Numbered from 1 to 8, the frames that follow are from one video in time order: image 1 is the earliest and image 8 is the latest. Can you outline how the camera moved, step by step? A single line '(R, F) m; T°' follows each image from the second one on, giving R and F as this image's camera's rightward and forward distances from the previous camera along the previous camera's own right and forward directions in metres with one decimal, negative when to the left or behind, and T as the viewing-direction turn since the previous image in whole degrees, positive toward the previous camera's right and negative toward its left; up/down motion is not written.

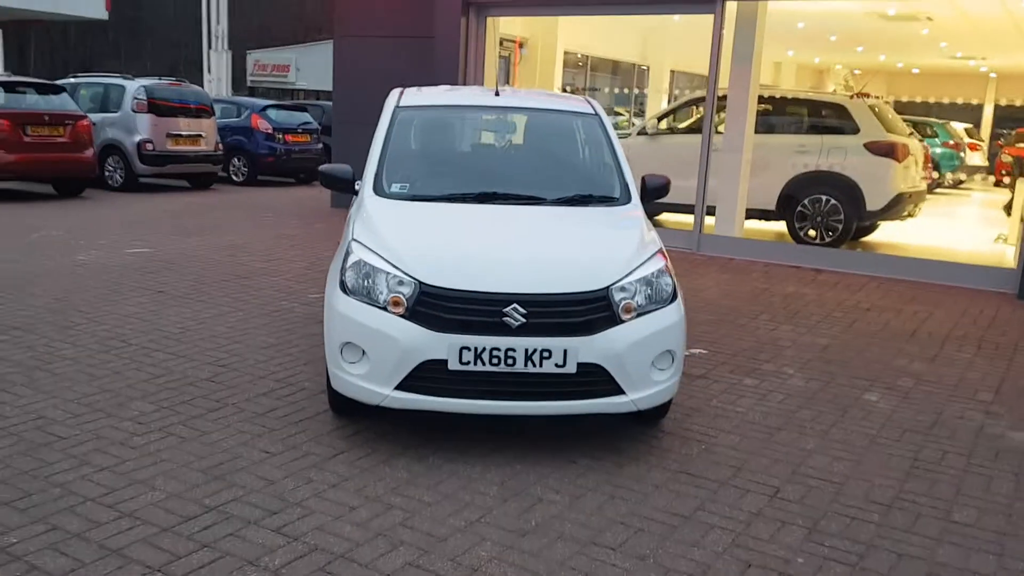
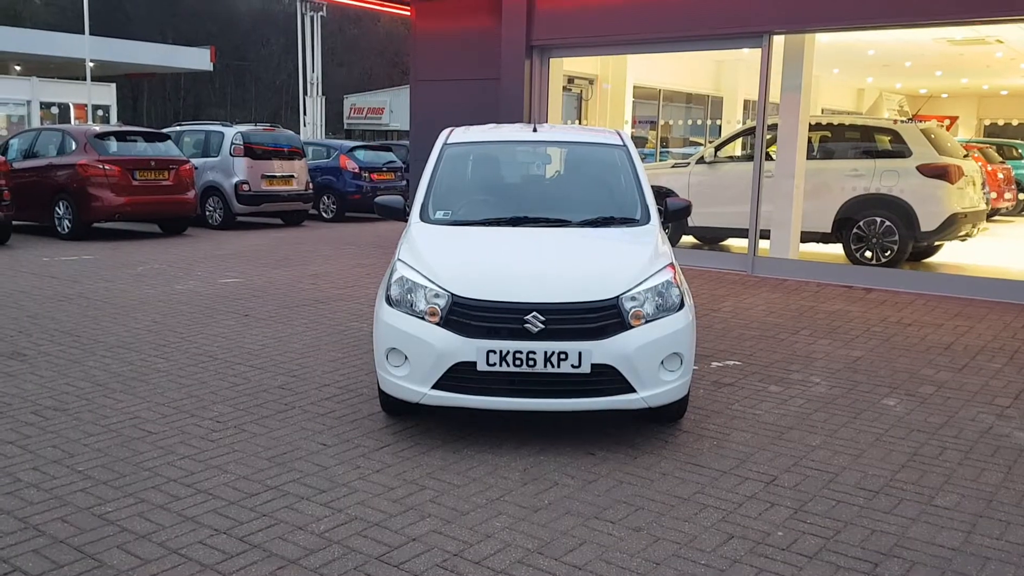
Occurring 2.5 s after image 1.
(+0.4, -0.5) m; -6°
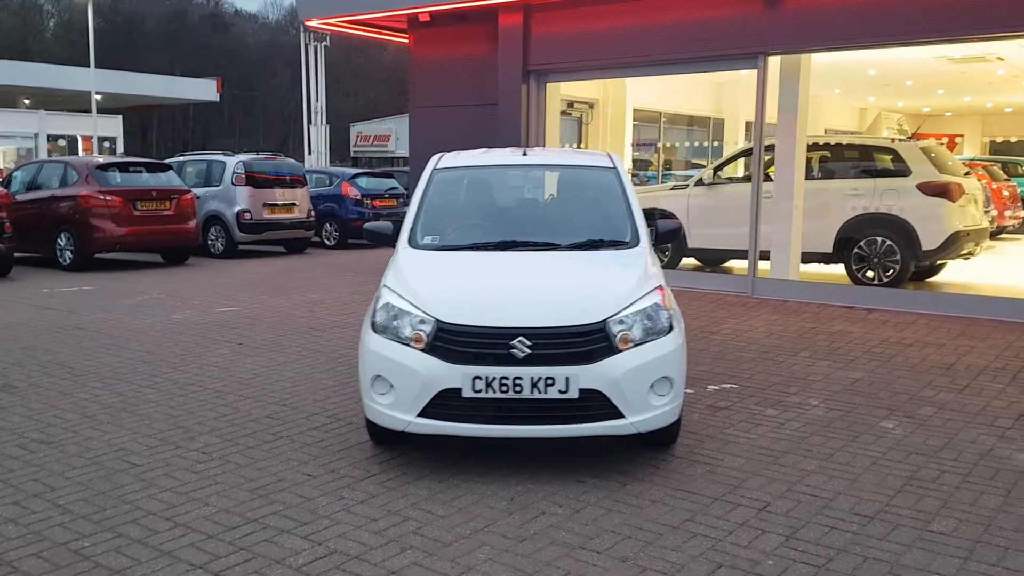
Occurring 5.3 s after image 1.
(+0.1, +0.1) m; -1°
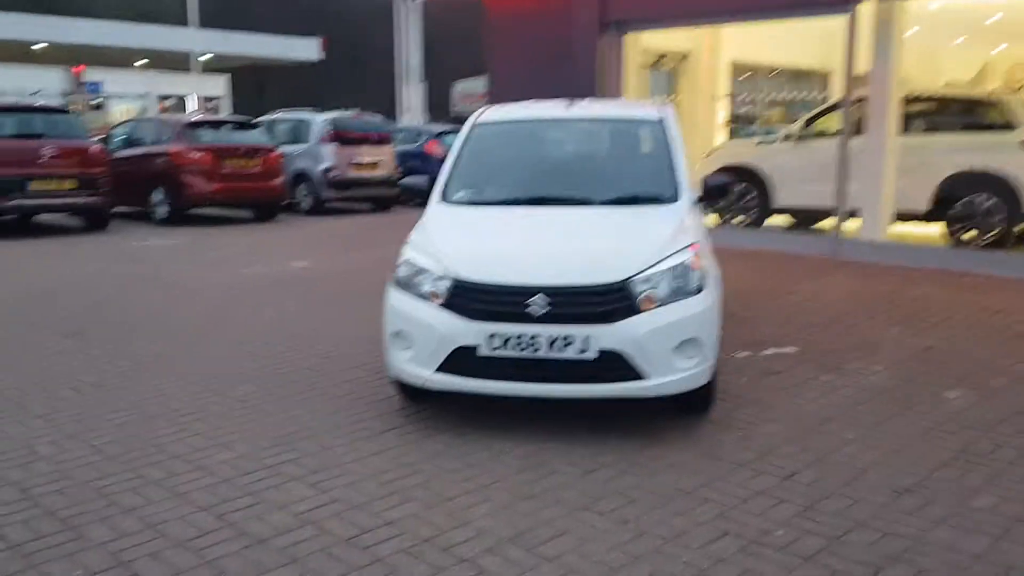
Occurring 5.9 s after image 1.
(+0.4, +0.2) m; -6°
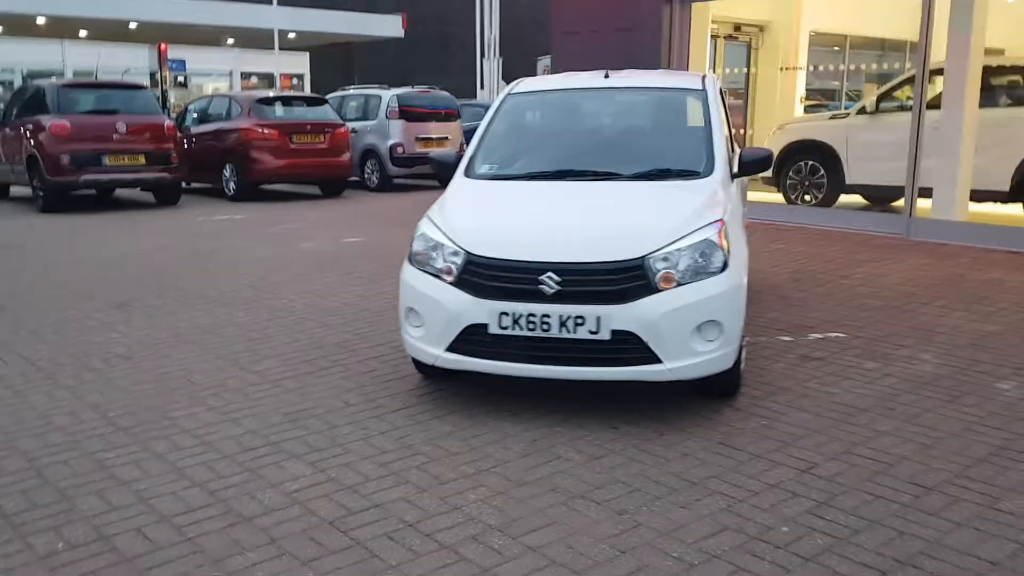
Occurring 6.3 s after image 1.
(+0.3, +0.2) m; -5°
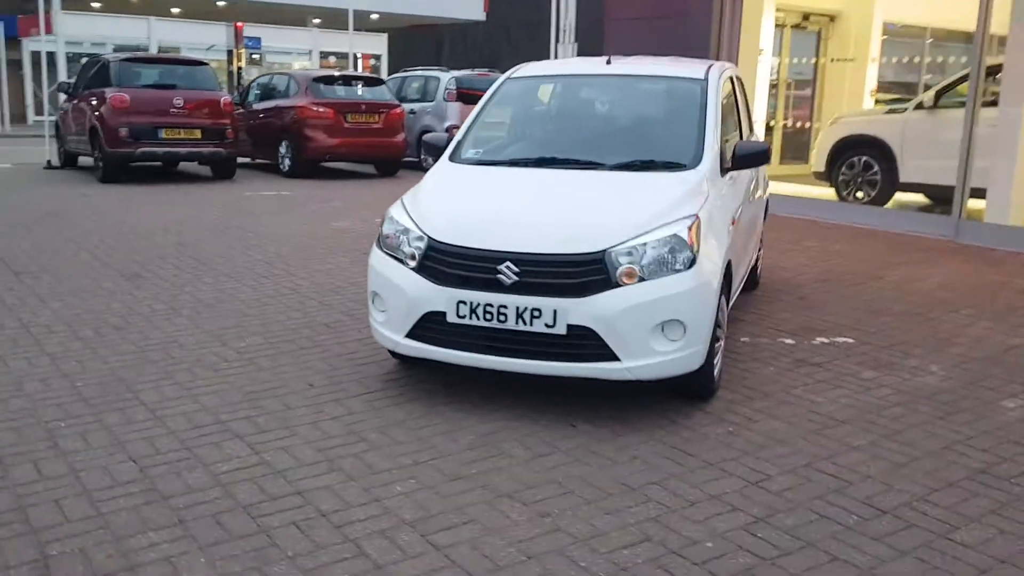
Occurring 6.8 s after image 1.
(+0.6, +0.2) m; -5°
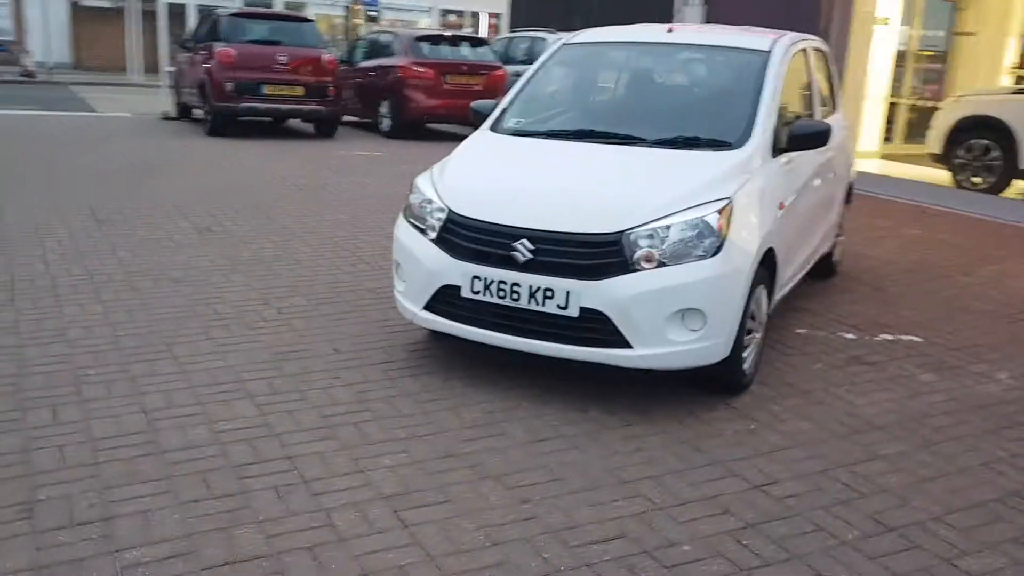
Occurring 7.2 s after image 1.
(+0.4, +0.1) m; -7°
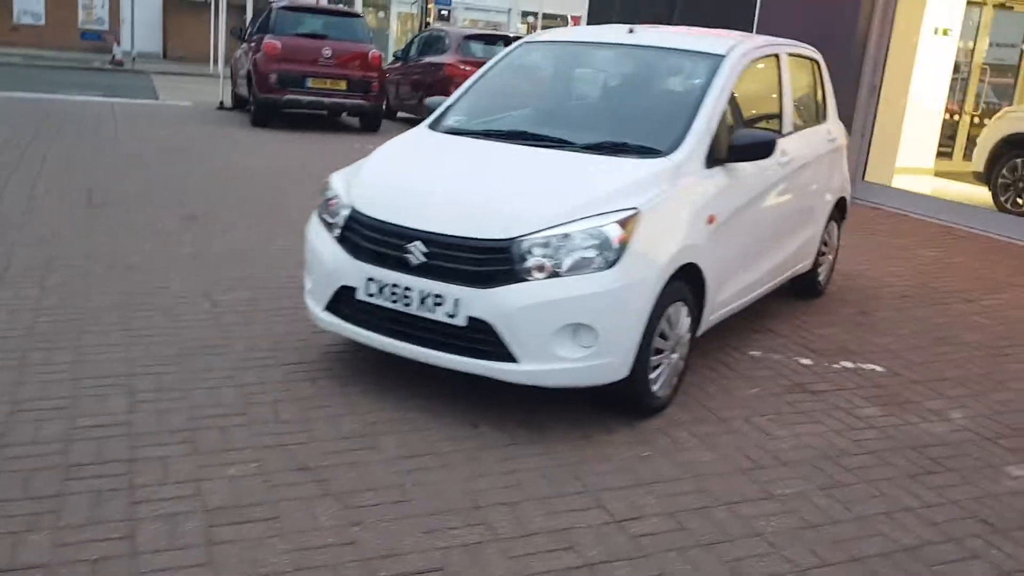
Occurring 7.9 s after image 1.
(+0.8, +0.3) m; -6°
